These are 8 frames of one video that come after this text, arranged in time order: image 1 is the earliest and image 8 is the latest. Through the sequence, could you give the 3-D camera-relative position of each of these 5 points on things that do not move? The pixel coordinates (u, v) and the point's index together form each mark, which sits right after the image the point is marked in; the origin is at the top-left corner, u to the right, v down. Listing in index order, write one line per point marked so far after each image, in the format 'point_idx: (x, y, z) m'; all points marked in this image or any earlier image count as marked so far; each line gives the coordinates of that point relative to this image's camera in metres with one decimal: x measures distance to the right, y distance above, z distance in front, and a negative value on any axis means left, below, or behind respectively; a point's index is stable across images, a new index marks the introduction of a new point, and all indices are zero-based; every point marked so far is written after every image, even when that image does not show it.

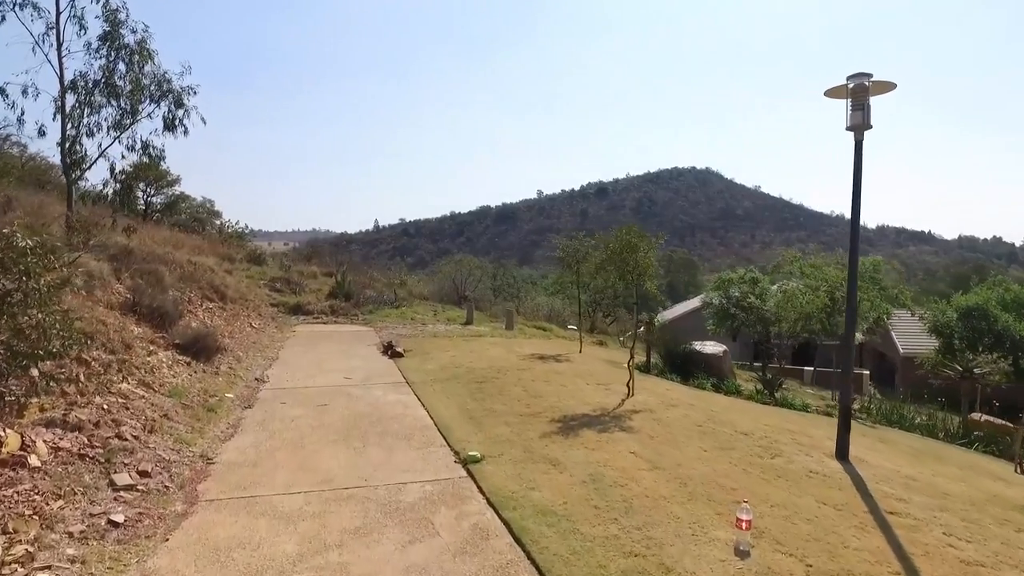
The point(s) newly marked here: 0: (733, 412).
0: (+2.4, -1.4, +6.6) m
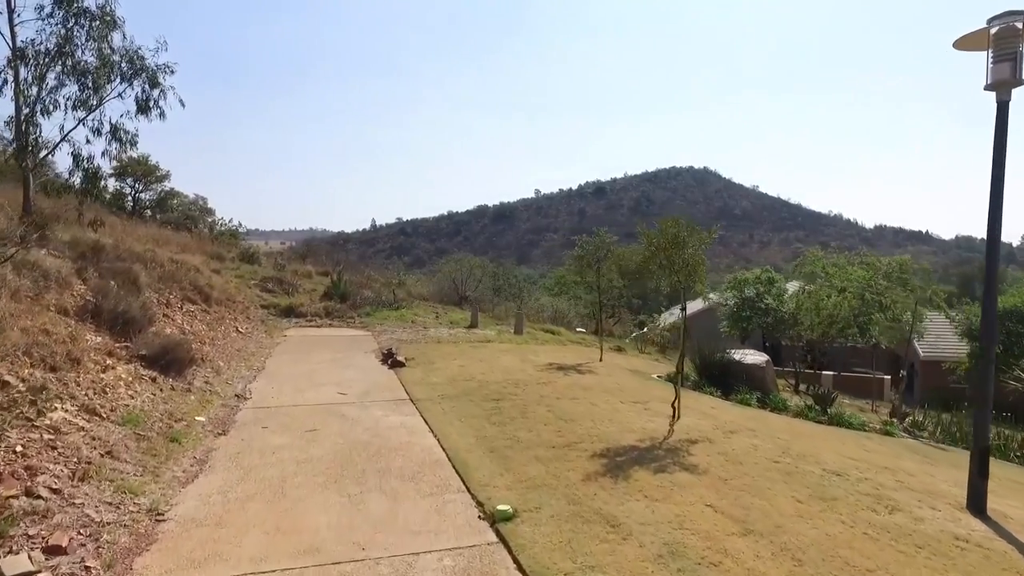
0: (+2.7, -1.4, +5.5) m
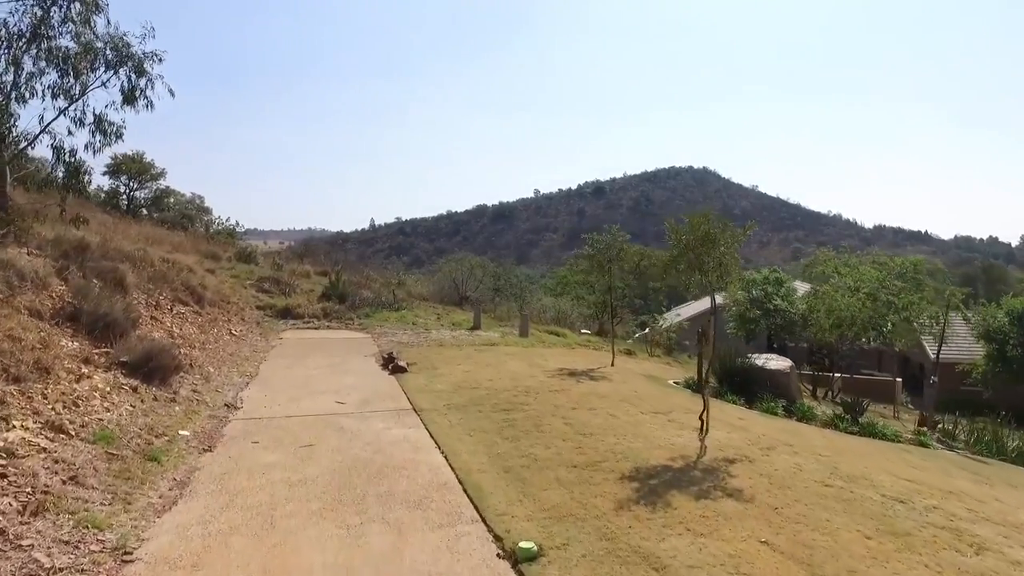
0: (+2.8, -1.4, +5.0) m
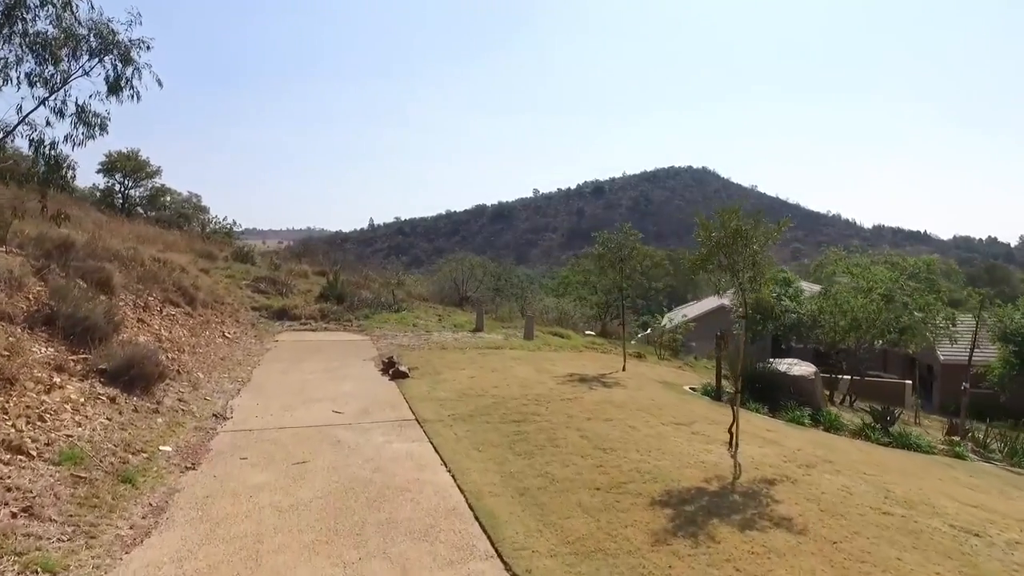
0: (+2.9, -1.4, +4.5) m
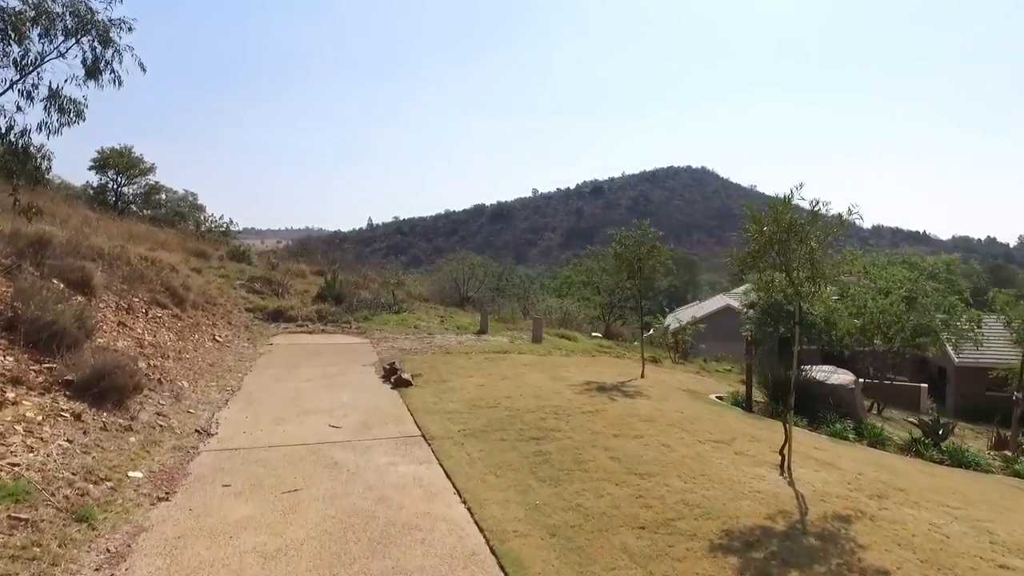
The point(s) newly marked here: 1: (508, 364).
0: (+3.1, -1.4, +3.9) m
1: (-0.1, -1.1, +9.1) m
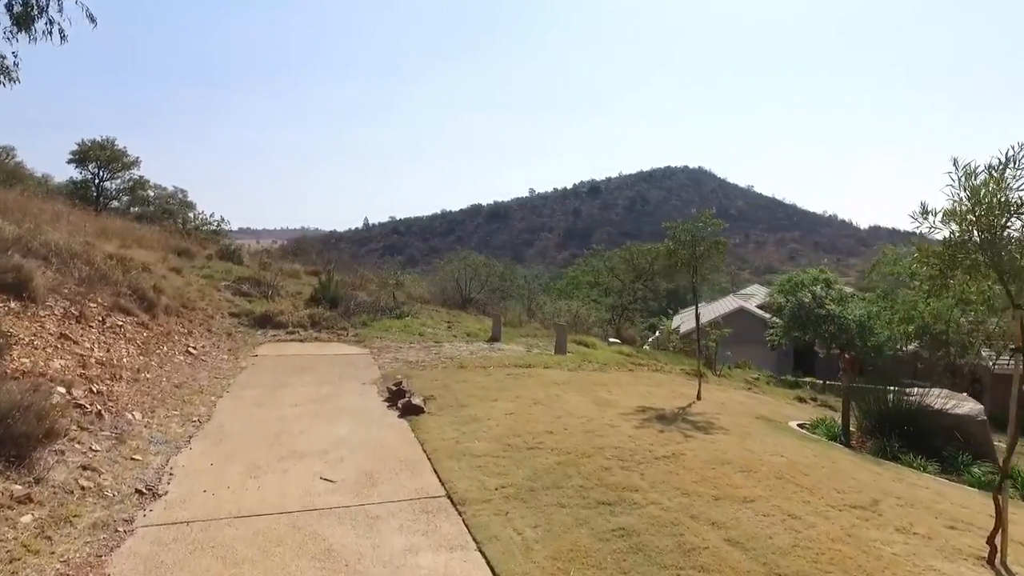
0: (+3.5, -1.5, +2.4) m
1: (+0.3, -1.2, +7.6) m
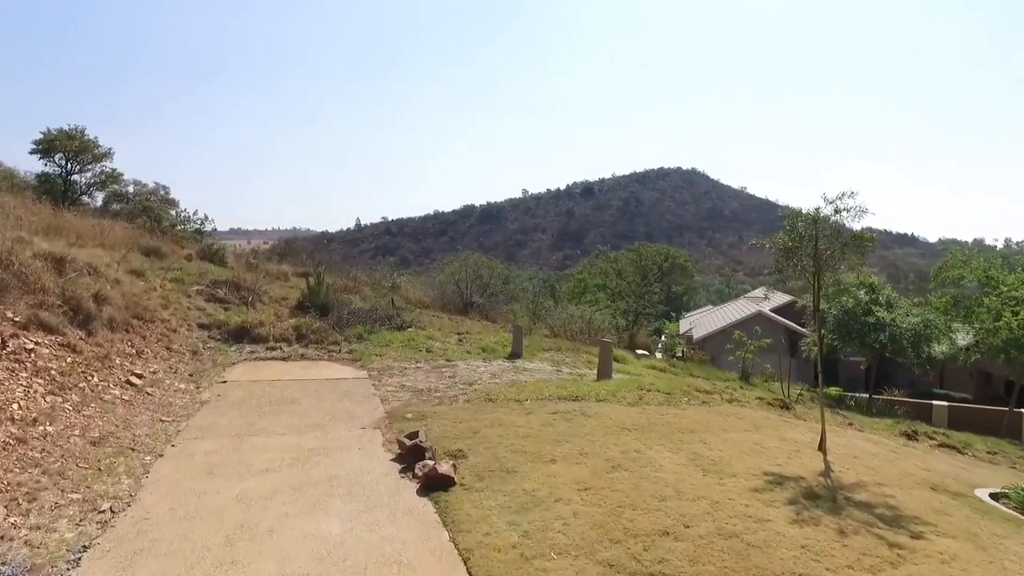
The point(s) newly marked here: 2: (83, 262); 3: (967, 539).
0: (+4.1, -1.6, +0.4) m
1: (+0.8, -1.3, +5.5) m
2: (-6.9, +0.4, +9.8) m
3: (+2.6, -1.4, +3.5) m
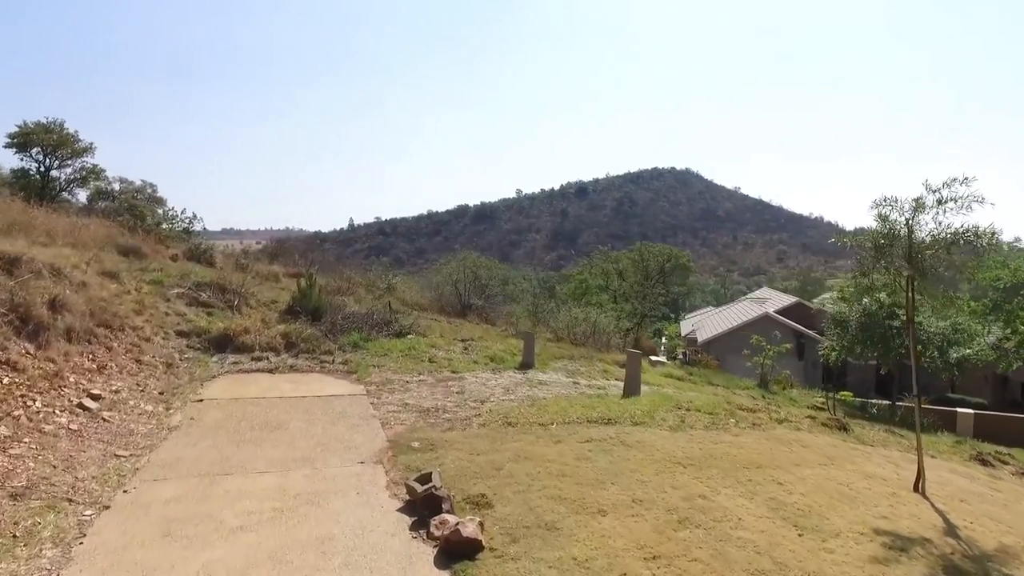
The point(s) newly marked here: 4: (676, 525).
0: (+4.4, -1.6, -0.6) m
1: (+1.1, -1.3, +4.5) m
2: (-6.7, +0.4, +8.7) m
3: (+2.9, -1.5, +2.5) m
4: (+1.0, -1.4, +3.7) m
